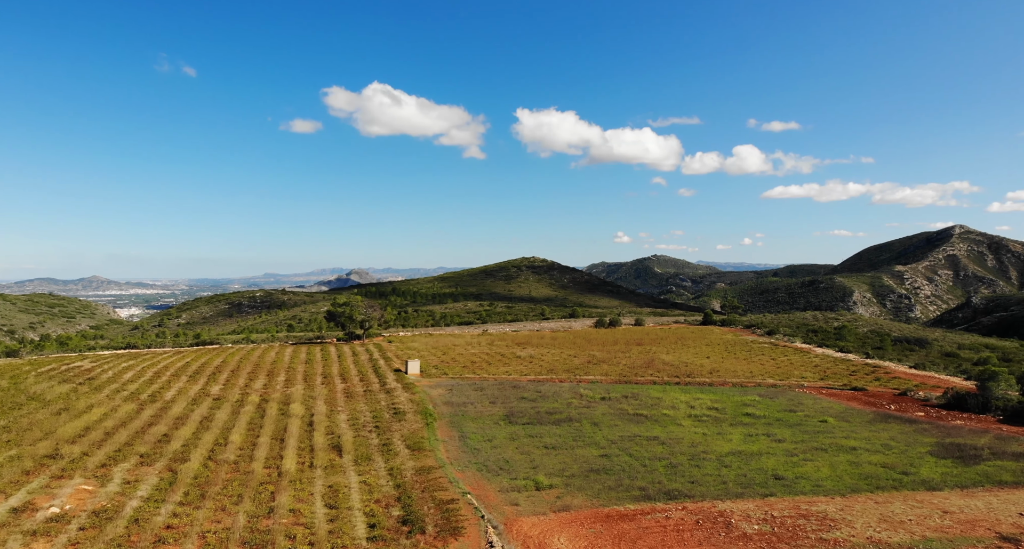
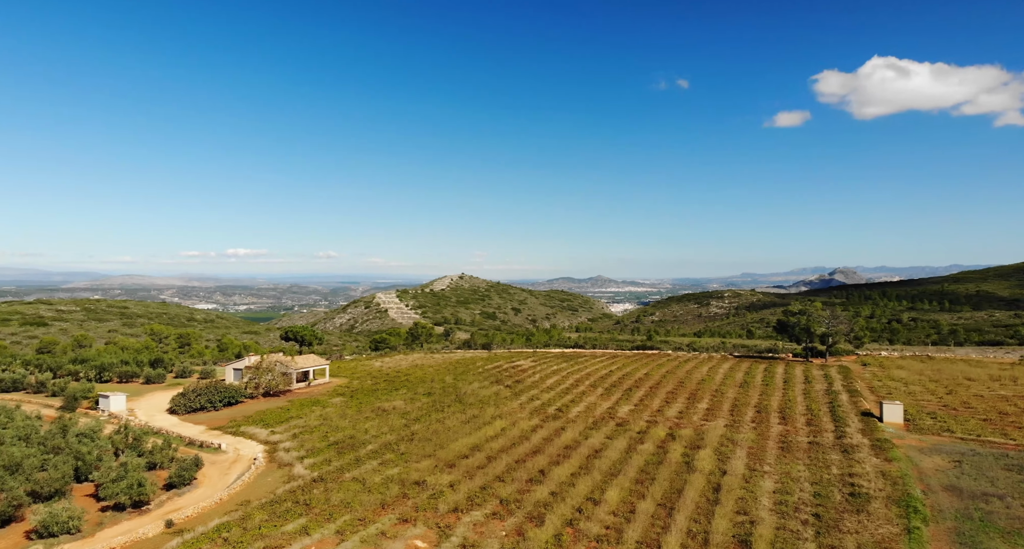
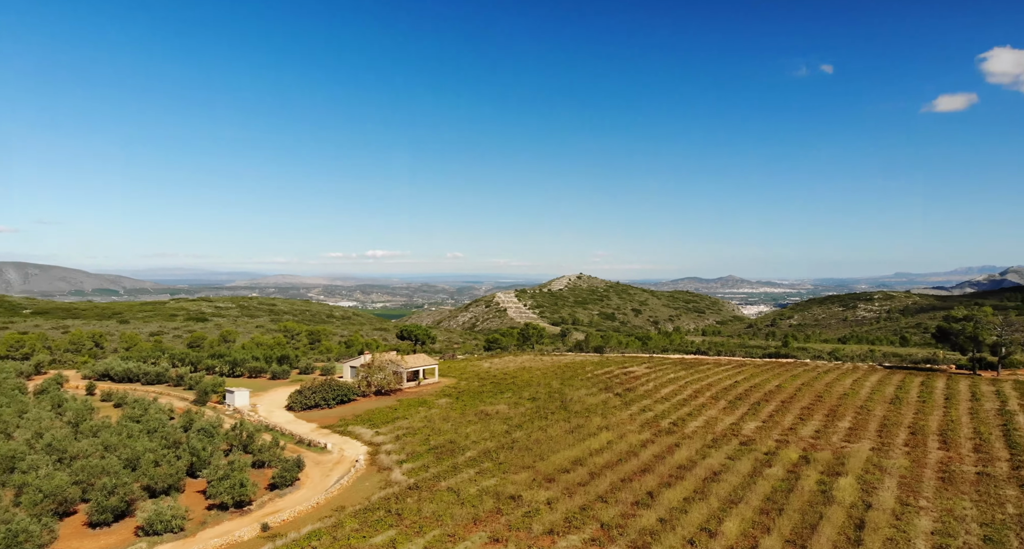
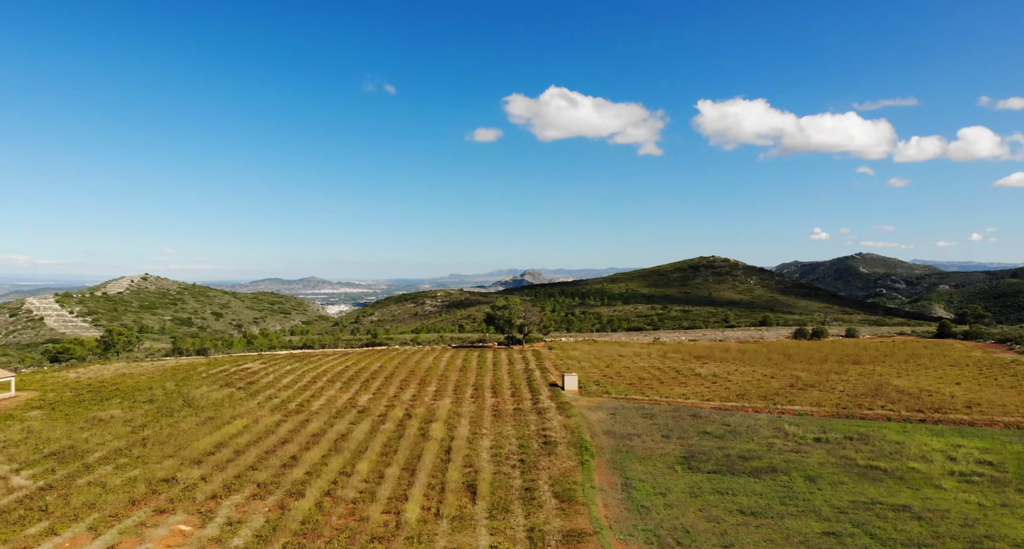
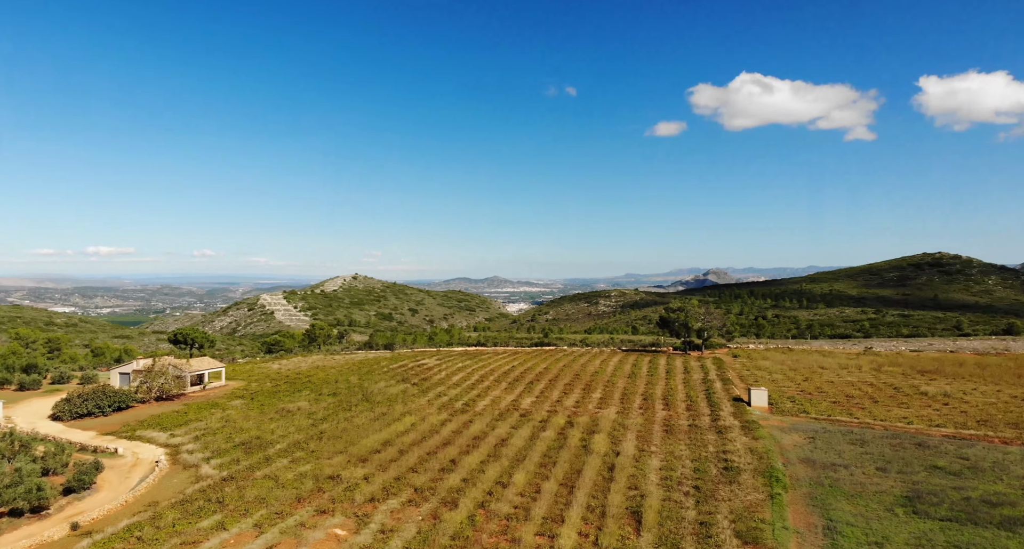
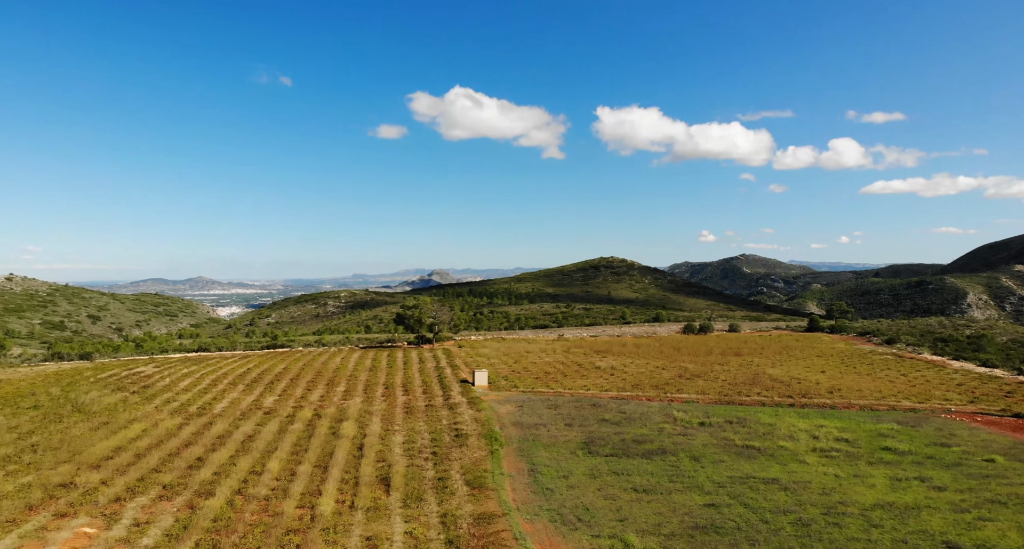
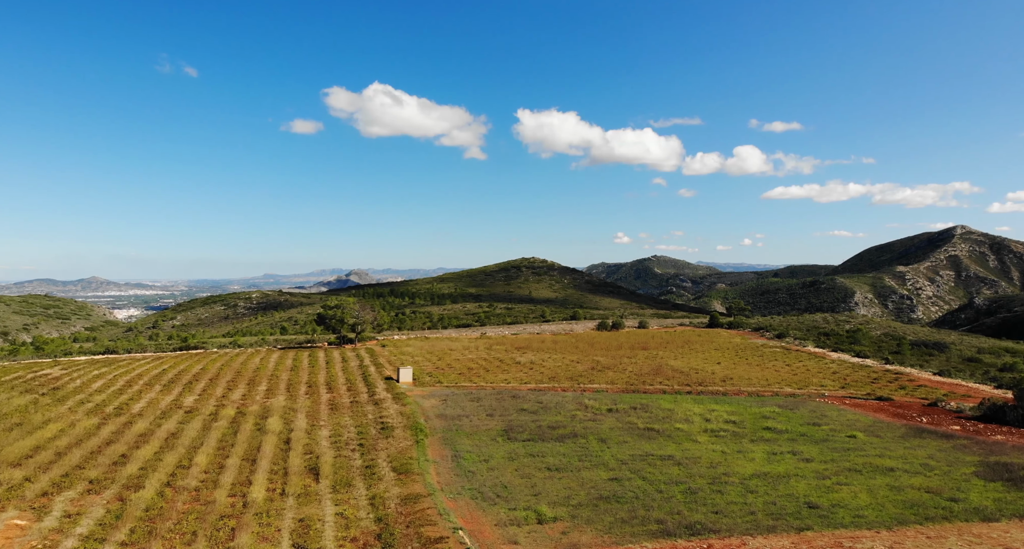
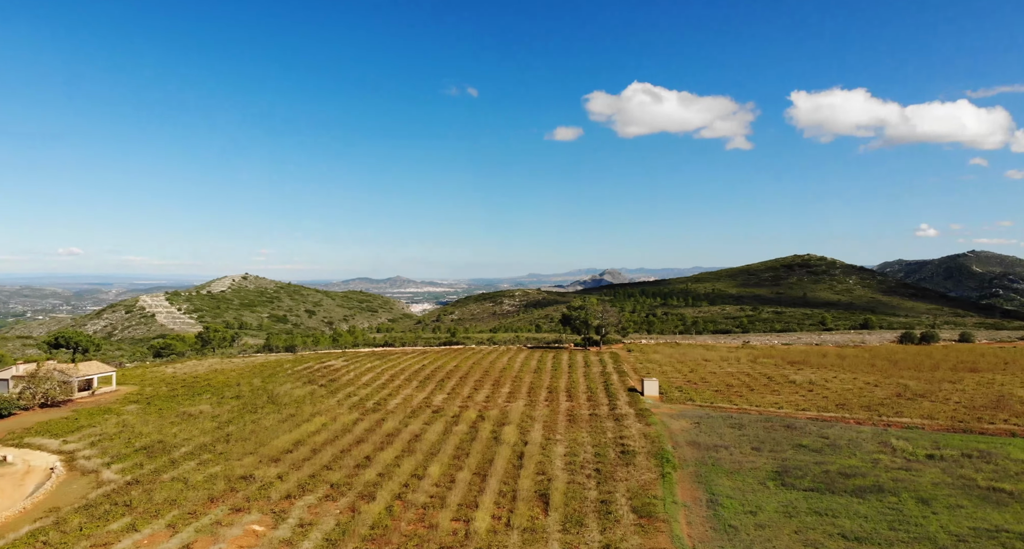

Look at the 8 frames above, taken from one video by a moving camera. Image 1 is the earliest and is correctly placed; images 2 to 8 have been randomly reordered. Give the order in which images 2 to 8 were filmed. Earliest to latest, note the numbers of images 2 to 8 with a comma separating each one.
7, 6, 4, 8, 5, 2, 3
